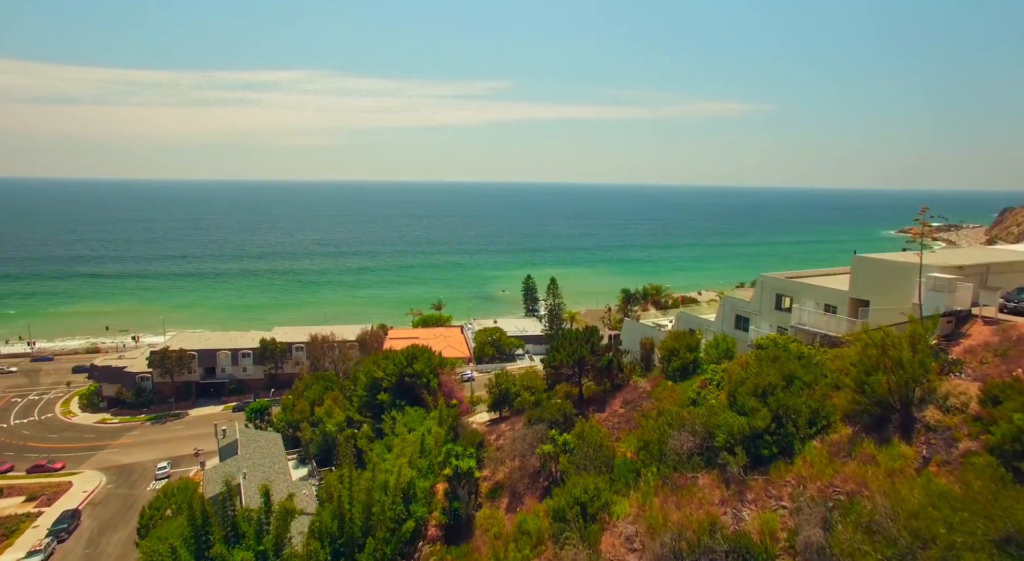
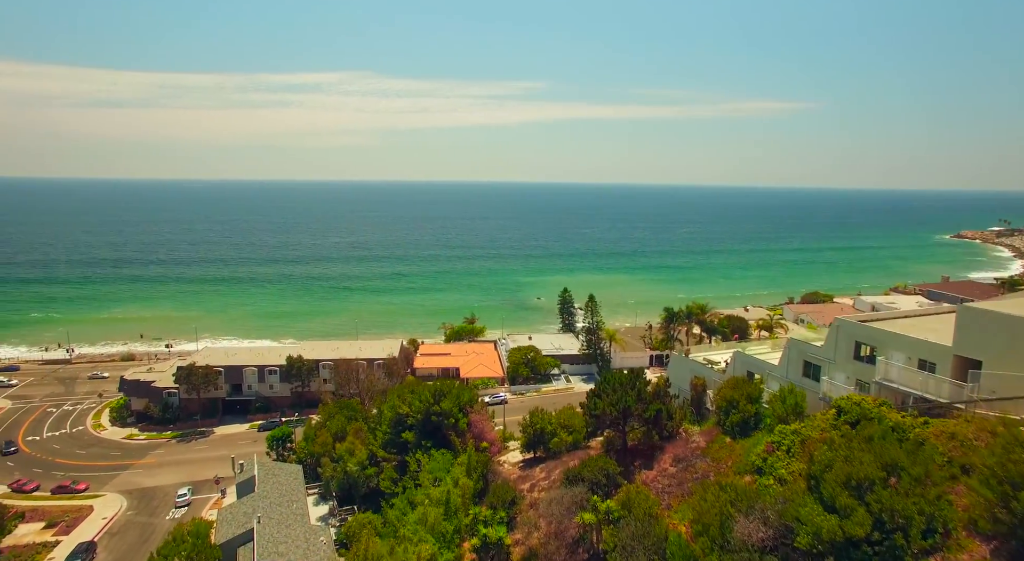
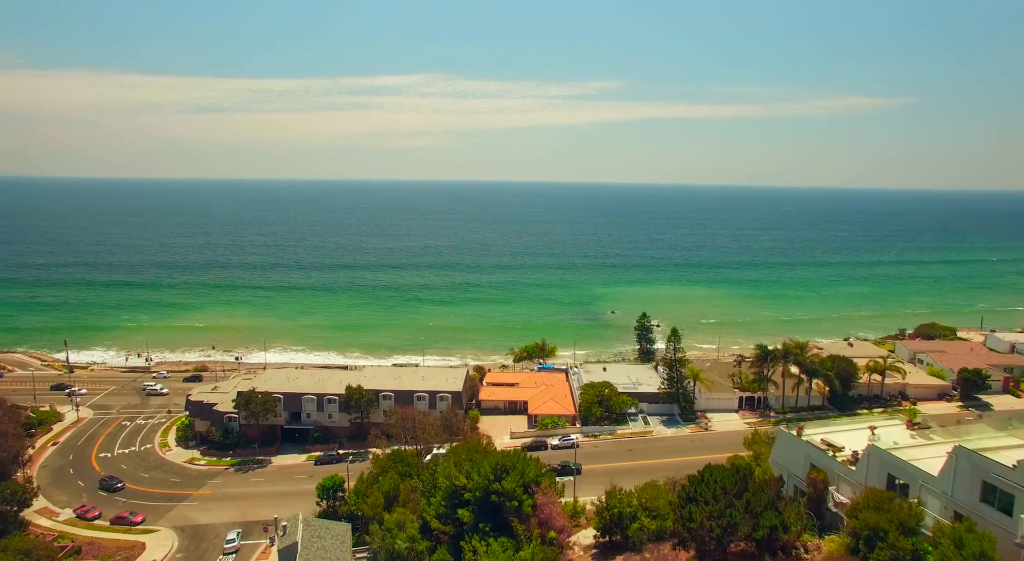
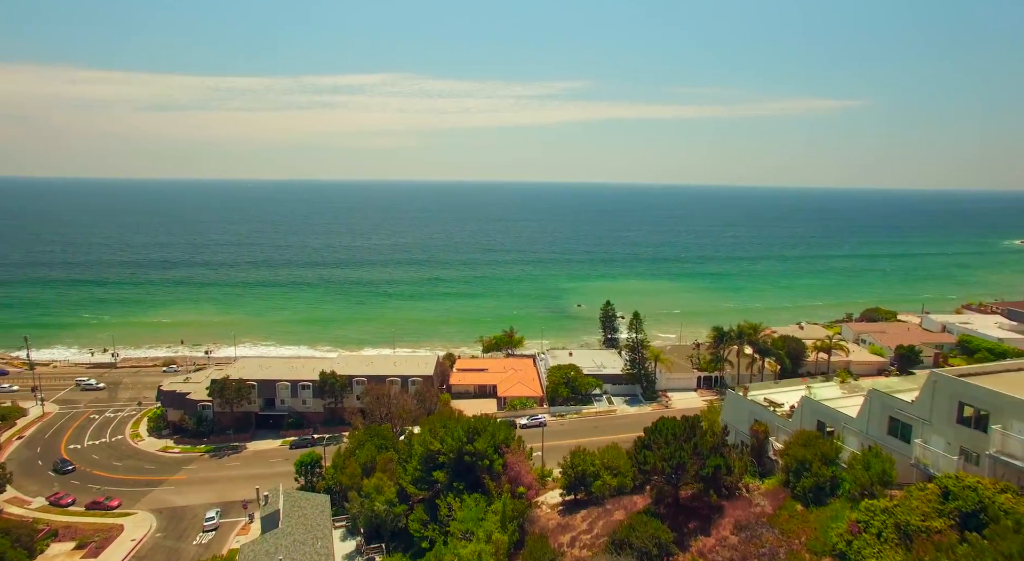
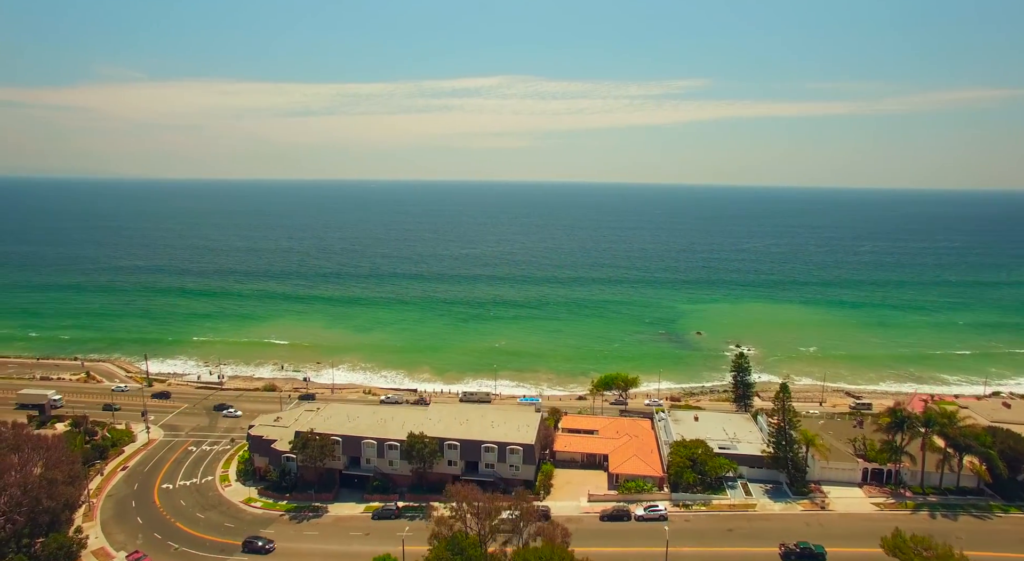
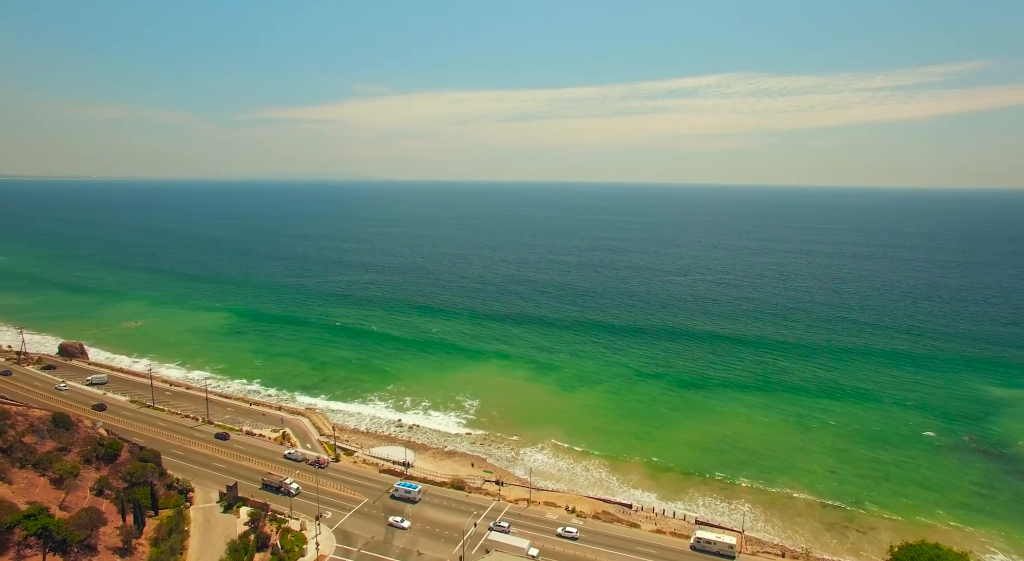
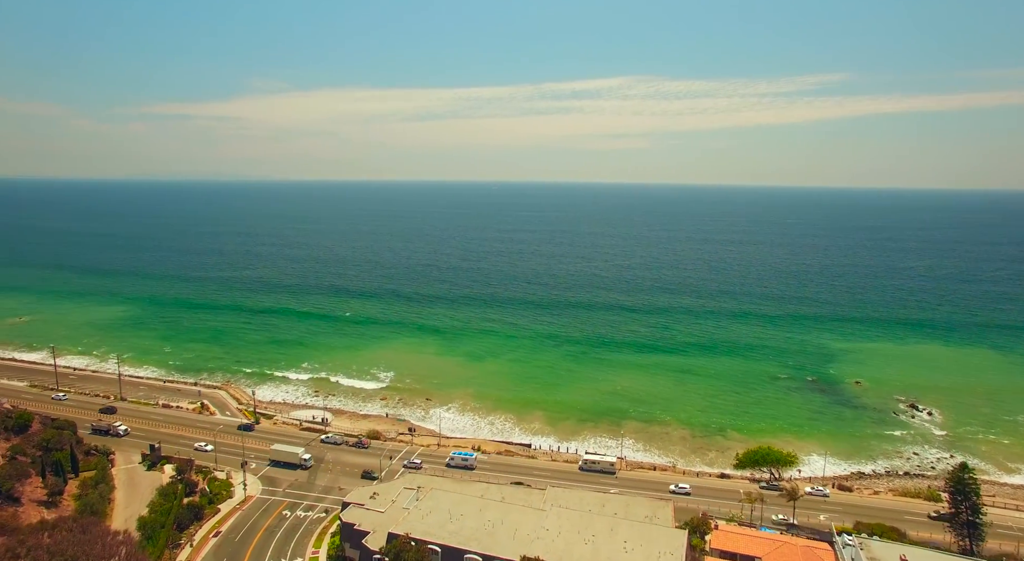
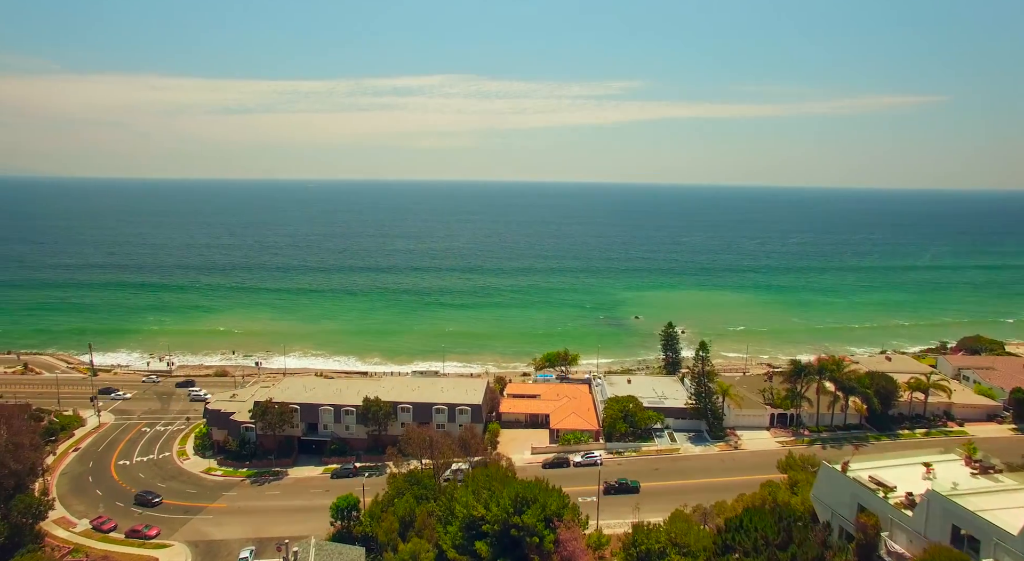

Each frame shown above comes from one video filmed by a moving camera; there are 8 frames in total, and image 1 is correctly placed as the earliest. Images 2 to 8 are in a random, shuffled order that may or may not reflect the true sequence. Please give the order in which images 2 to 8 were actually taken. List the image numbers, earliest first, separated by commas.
2, 4, 3, 8, 5, 7, 6
